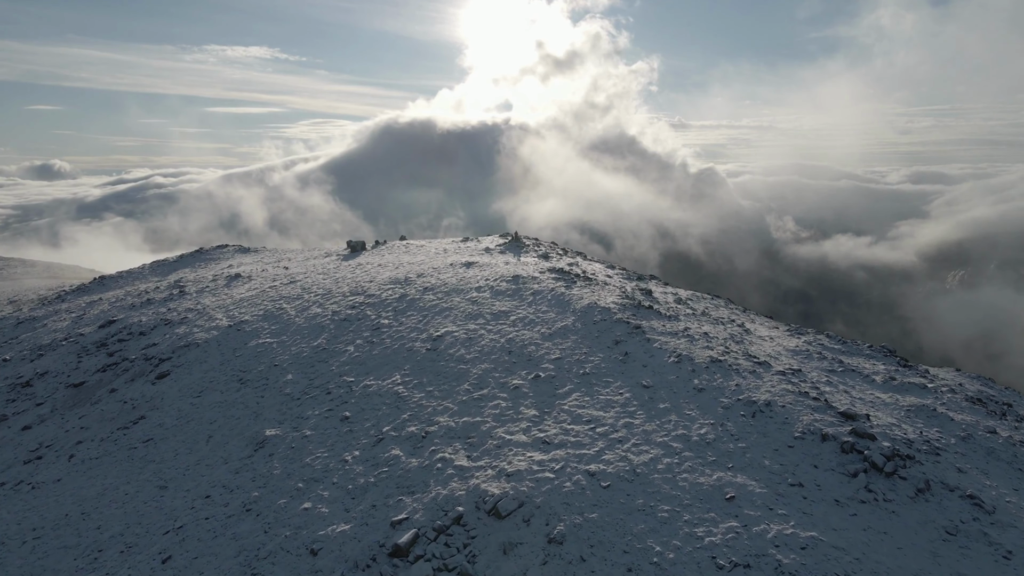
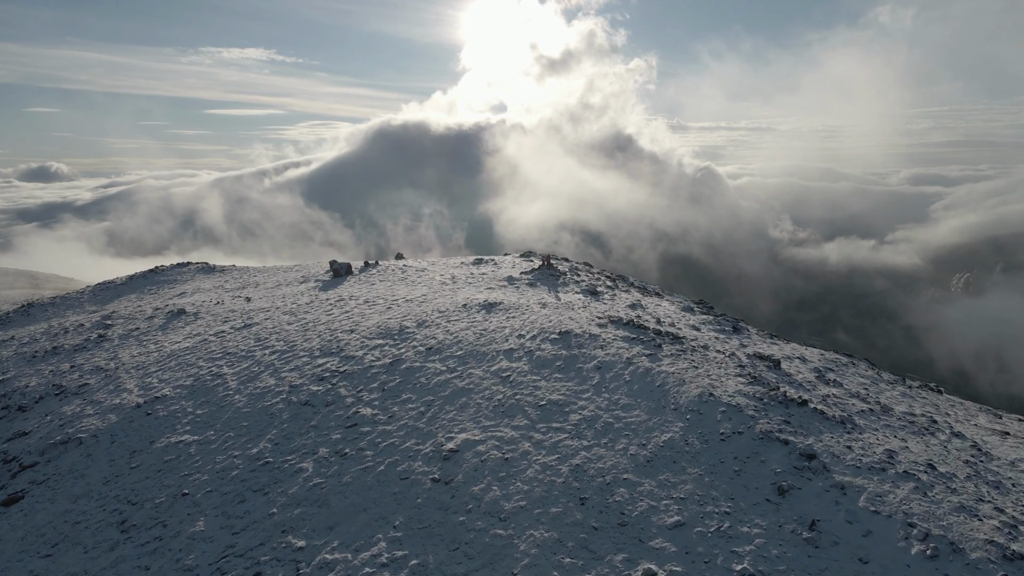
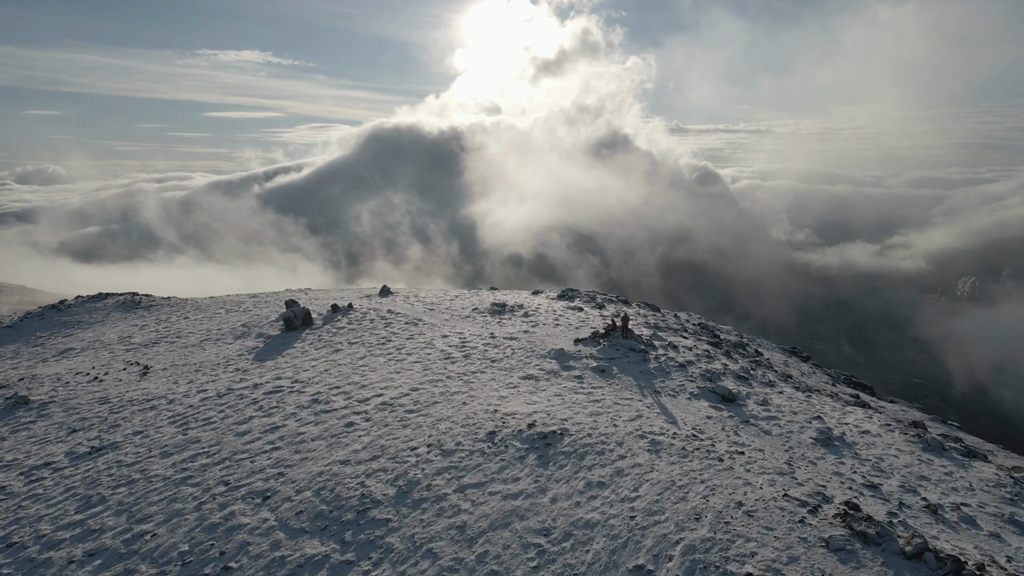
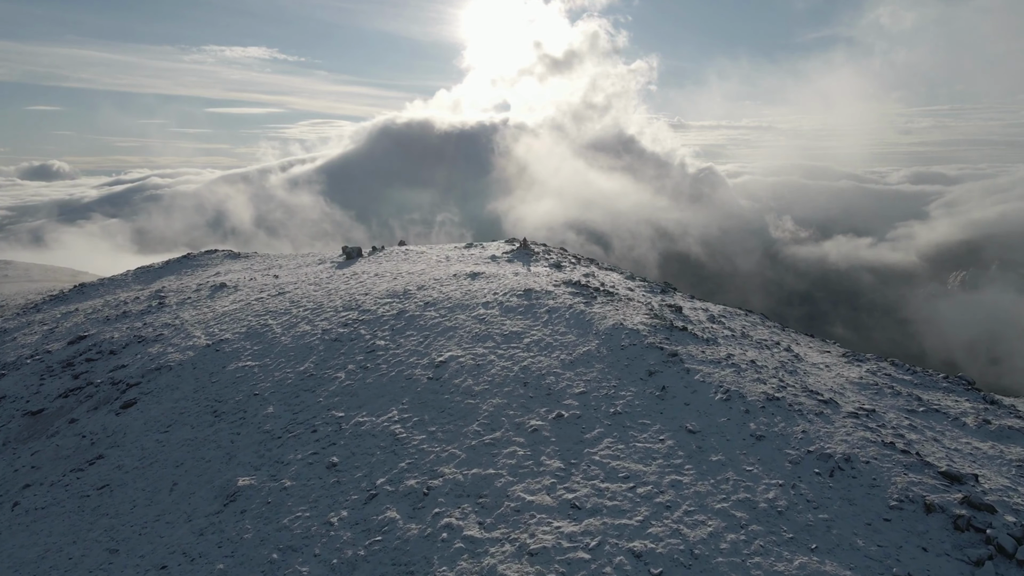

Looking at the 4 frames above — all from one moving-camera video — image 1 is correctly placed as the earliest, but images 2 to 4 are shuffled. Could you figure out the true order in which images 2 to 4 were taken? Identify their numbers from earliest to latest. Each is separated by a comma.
4, 2, 3
